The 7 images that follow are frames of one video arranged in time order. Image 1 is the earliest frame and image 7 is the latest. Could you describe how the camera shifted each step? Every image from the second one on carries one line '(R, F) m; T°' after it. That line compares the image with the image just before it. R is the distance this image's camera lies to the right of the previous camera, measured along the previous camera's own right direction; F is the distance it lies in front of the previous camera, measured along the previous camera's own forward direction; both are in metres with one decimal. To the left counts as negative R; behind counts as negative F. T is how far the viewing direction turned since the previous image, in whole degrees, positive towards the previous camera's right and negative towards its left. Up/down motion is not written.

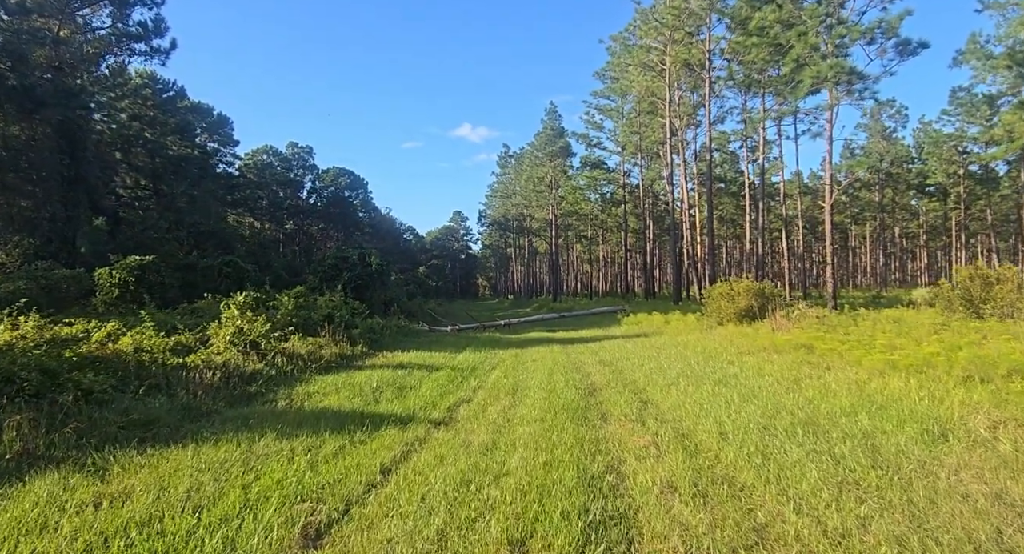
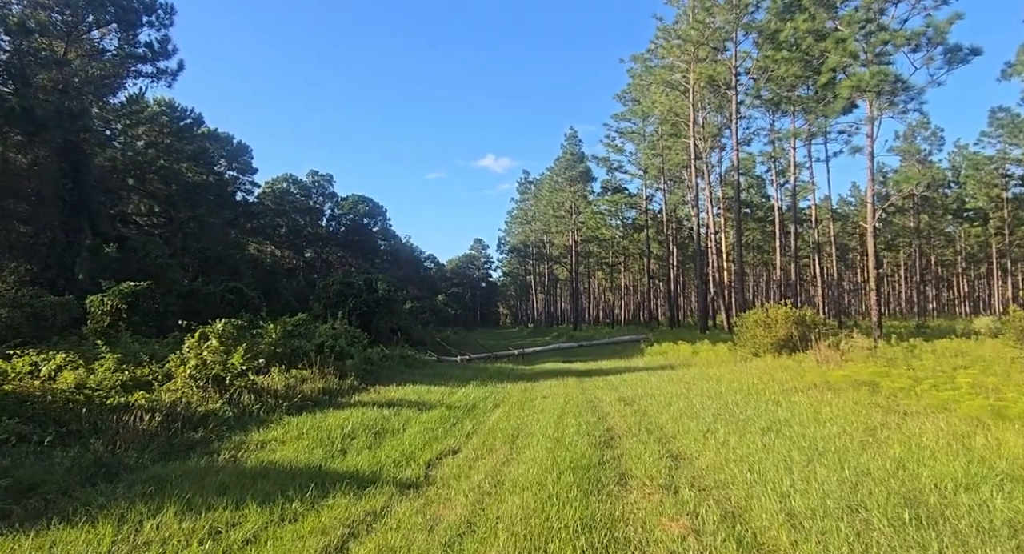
(+0.2, +1.2) m; -2°
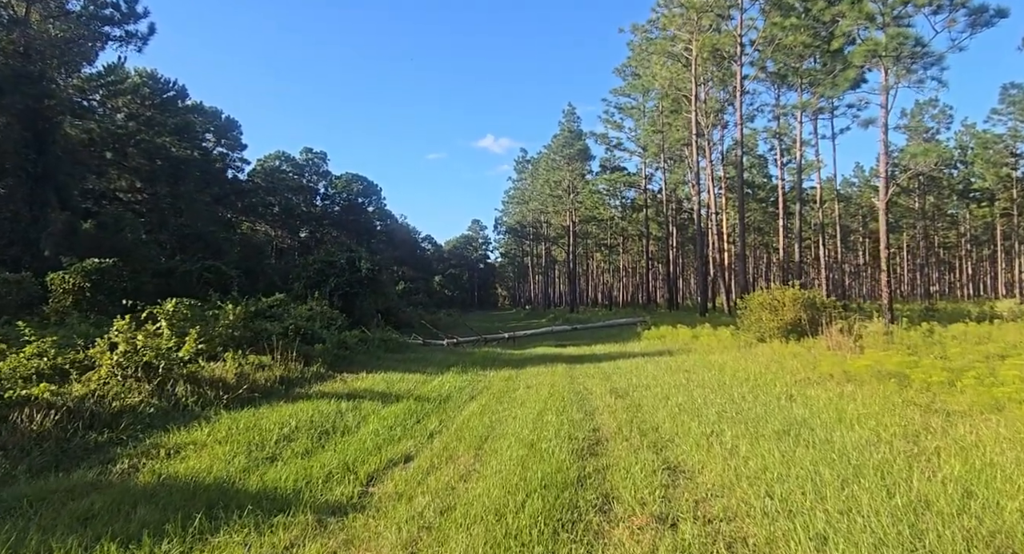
(+0.3, +1.0) m; 0°
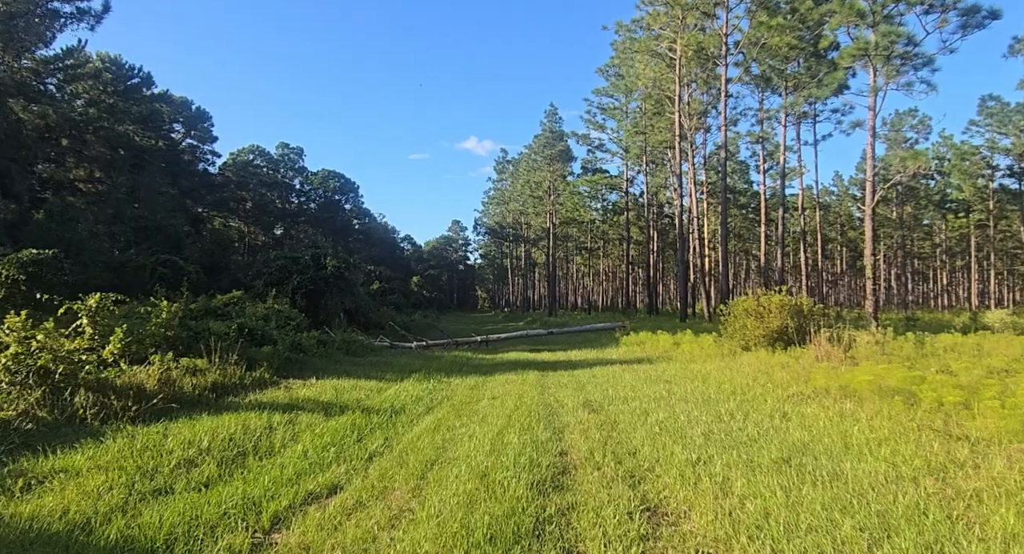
(+0.2, +0.8) m; +2°
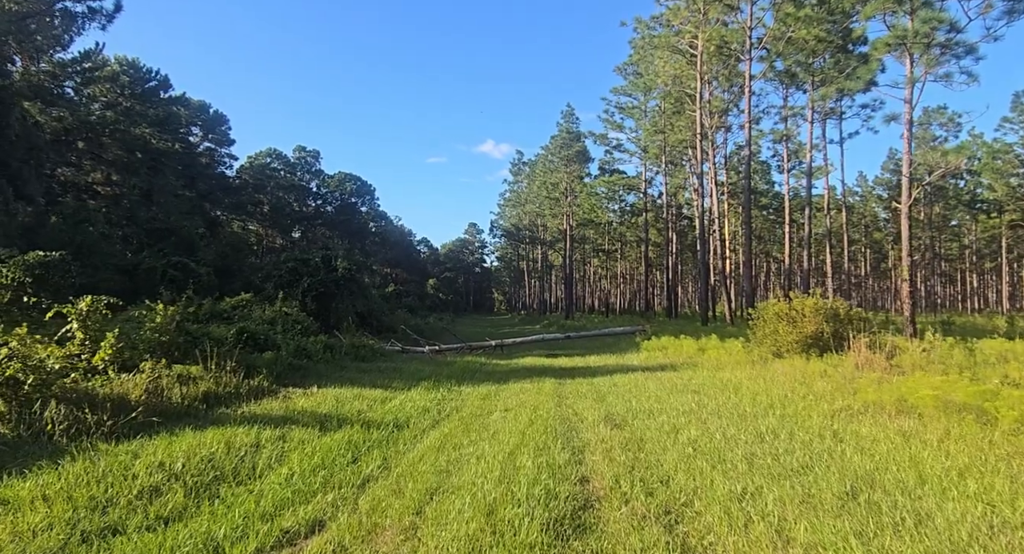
(0.0, +0.6) m; -2°
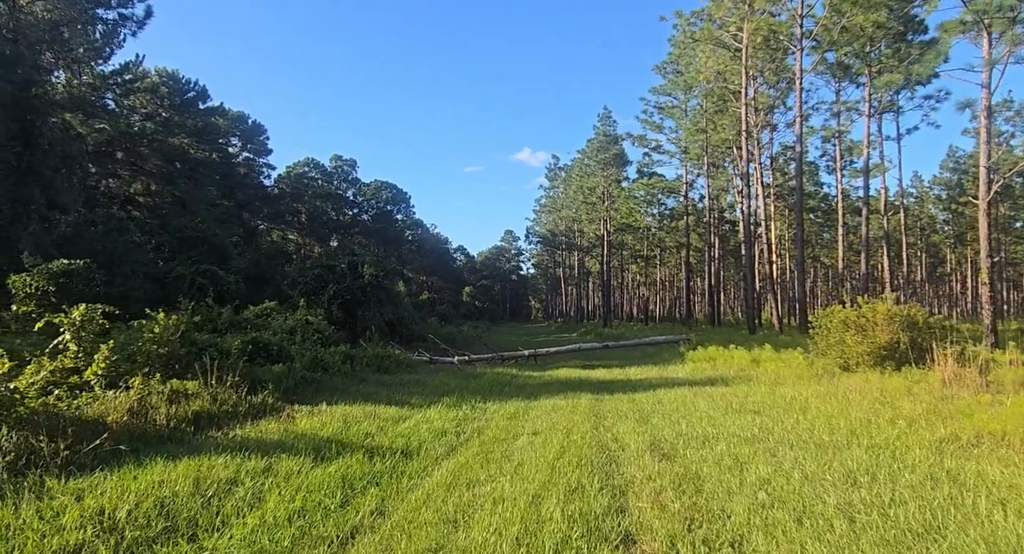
(+0.1, +0.9) m; -4°
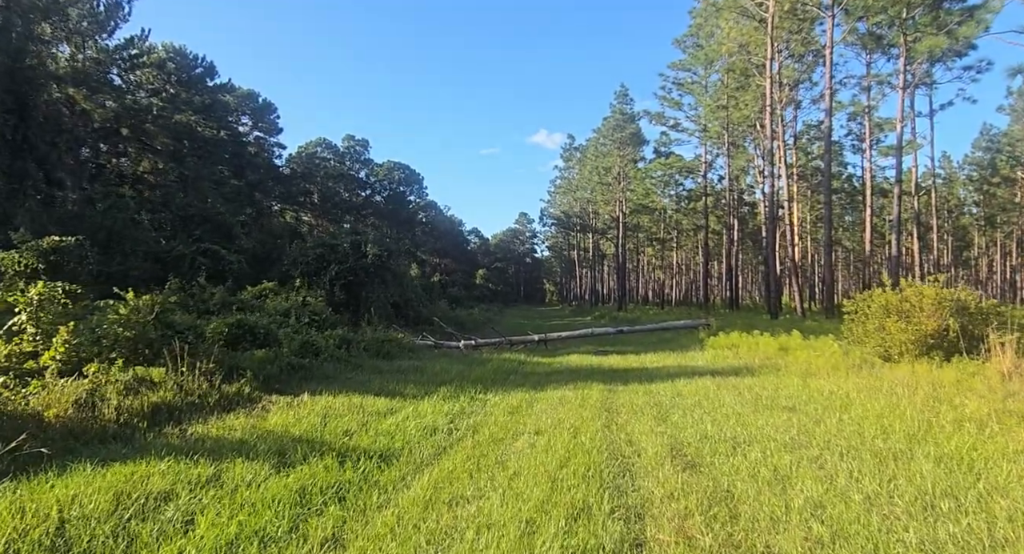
(+0.1, +0.8) m; -2°
